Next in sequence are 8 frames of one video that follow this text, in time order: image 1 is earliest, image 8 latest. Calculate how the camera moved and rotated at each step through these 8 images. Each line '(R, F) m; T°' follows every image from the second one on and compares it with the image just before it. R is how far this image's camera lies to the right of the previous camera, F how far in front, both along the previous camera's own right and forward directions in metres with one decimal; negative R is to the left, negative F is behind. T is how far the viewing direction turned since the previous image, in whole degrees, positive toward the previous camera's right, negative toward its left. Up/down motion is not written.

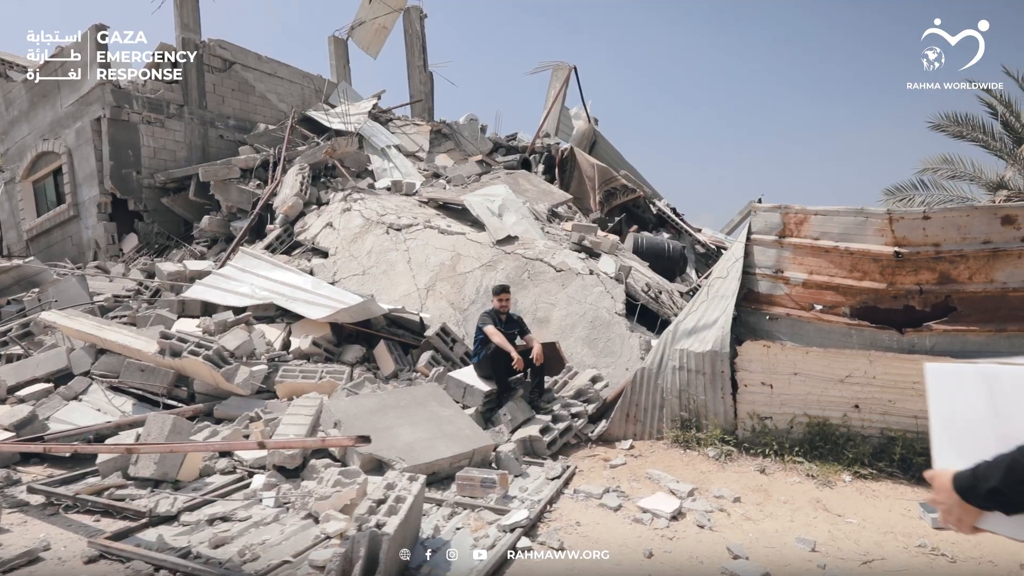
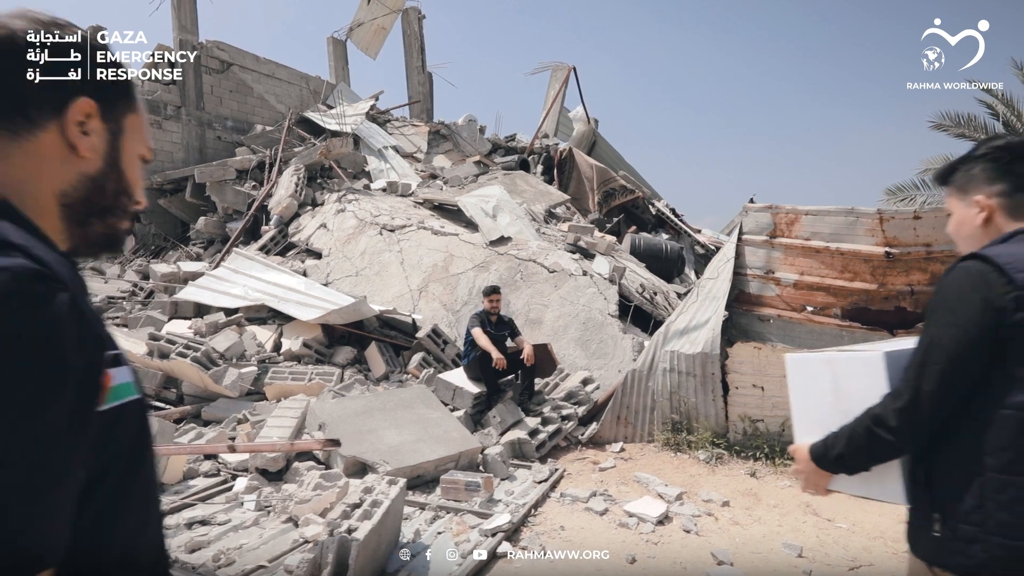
(+0.1, 0.0) m; 0°
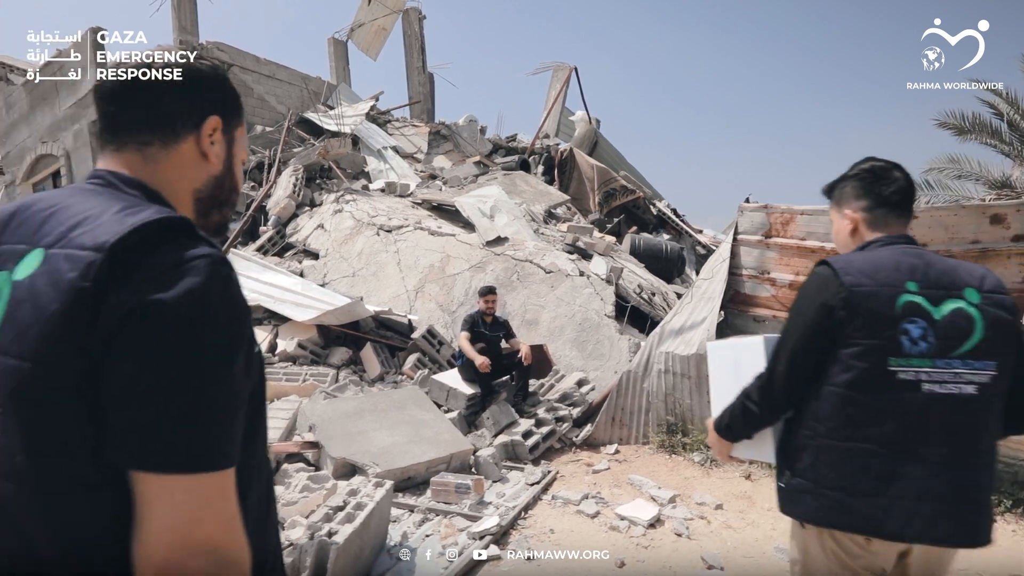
(+0.1, 0.0) m; 0°
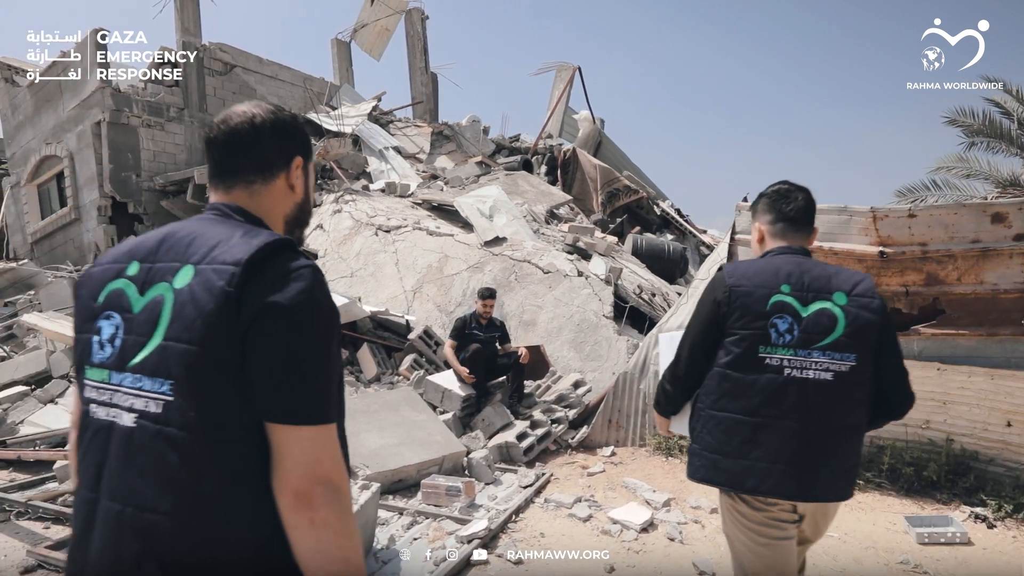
(+0.1, 0.0) m; -1°
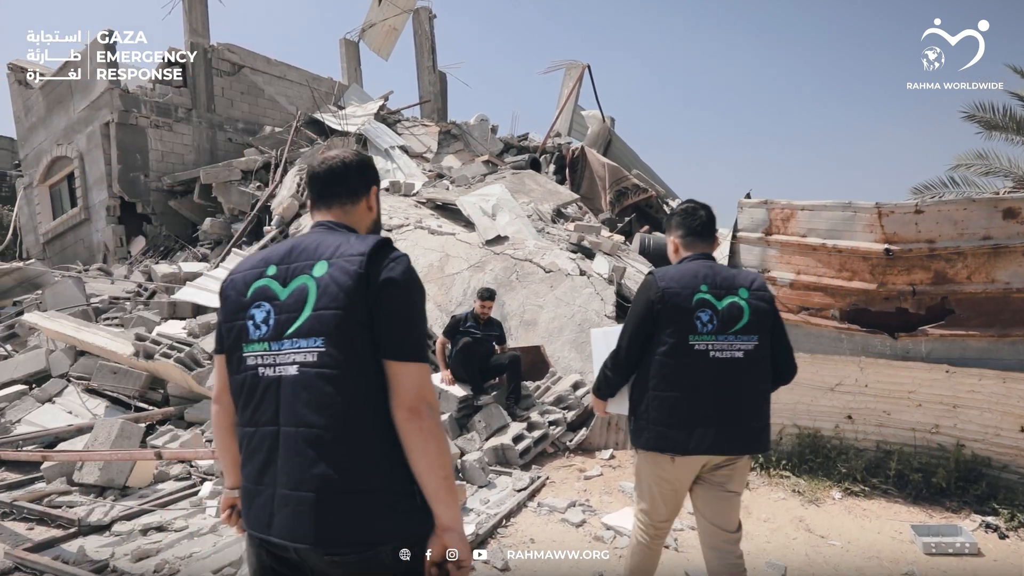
(+0.1, +0.1) m; -1°
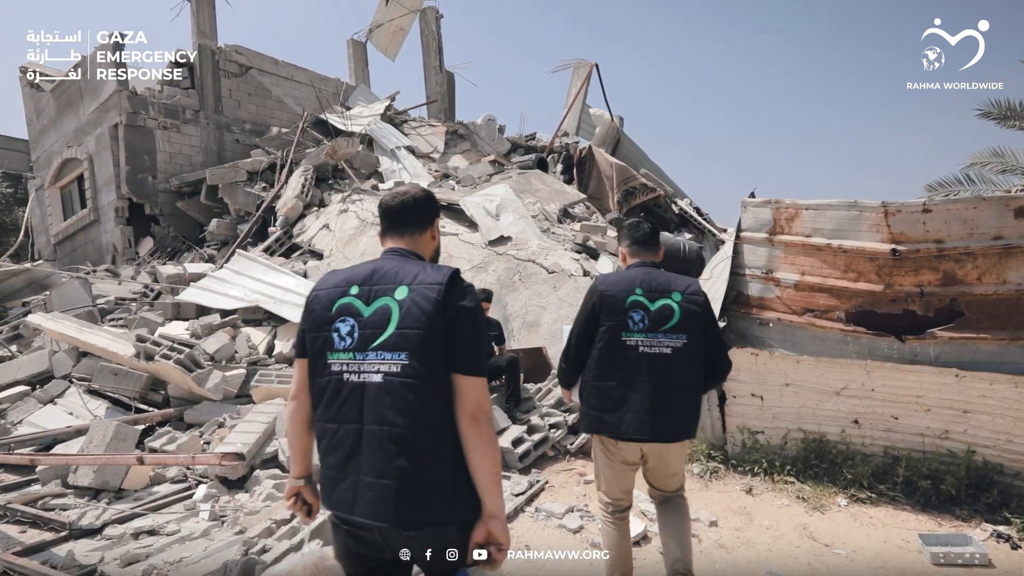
(+0.1, +0.1) m; -1°
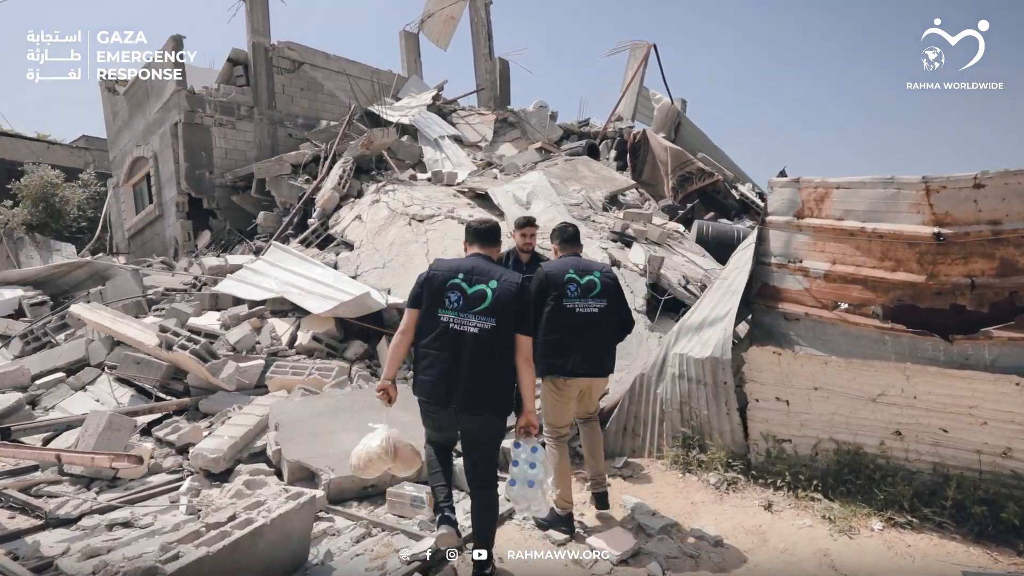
(+0.5, +0.3) m; -7°
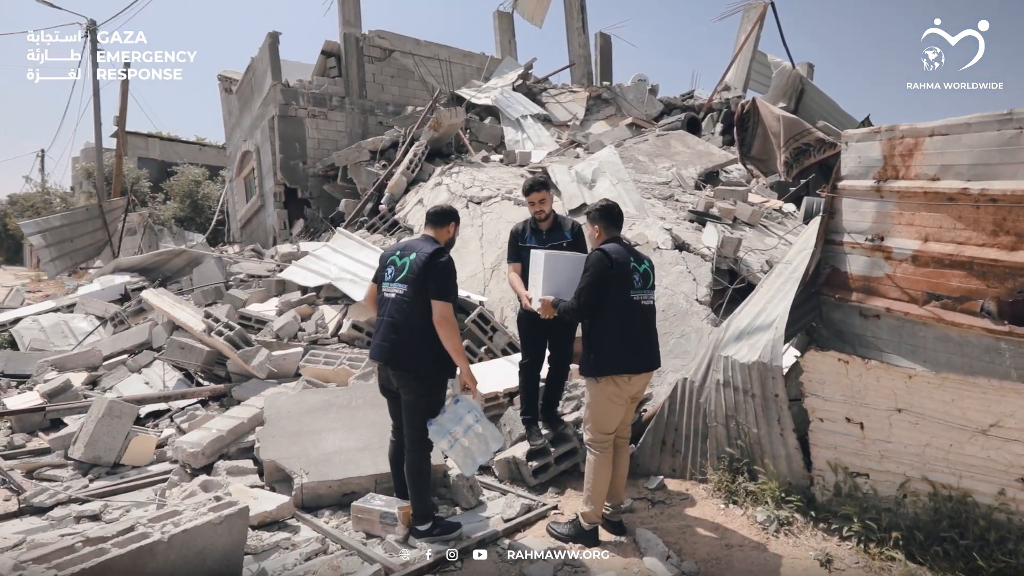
(+0.7, +0.7) m; -12°
